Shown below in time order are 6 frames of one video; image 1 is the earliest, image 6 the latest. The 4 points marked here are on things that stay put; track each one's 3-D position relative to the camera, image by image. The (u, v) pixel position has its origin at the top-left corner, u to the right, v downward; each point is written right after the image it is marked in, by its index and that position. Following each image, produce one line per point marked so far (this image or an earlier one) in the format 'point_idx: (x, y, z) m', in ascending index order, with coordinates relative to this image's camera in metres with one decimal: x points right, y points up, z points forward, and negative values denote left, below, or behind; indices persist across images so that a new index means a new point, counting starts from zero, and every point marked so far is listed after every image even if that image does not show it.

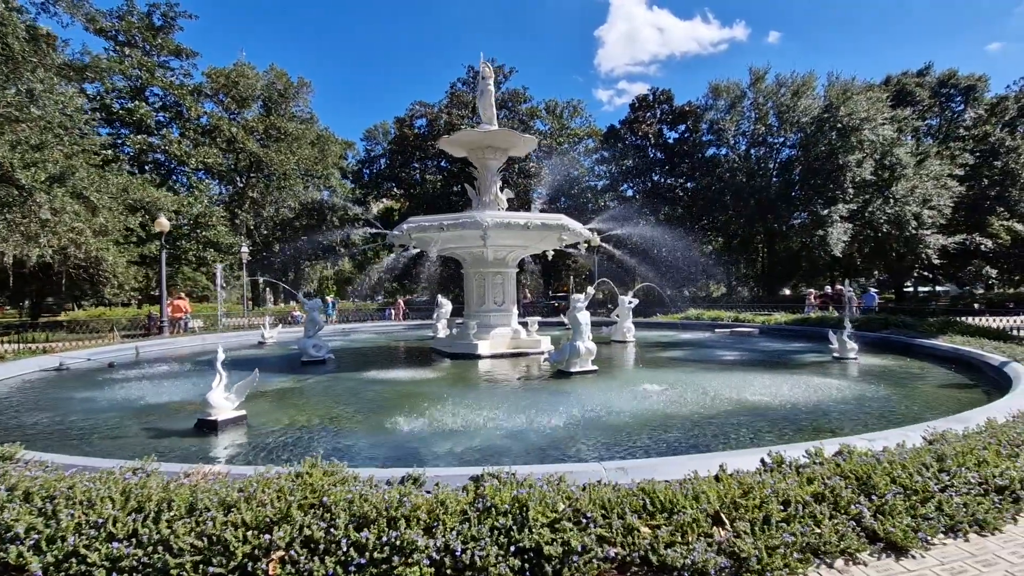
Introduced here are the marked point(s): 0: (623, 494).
0: (+0.6, -1.2, +3.2) m
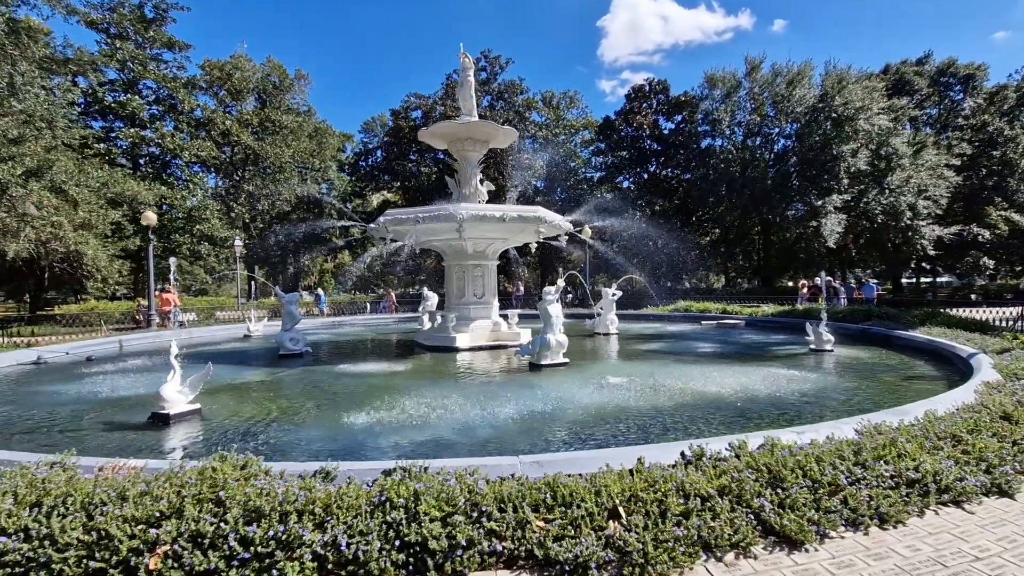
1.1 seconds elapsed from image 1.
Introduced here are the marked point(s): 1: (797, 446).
0: (+0.1, -1.1, +3.2) m
1: (+2.0, -1.1, +3.9) m
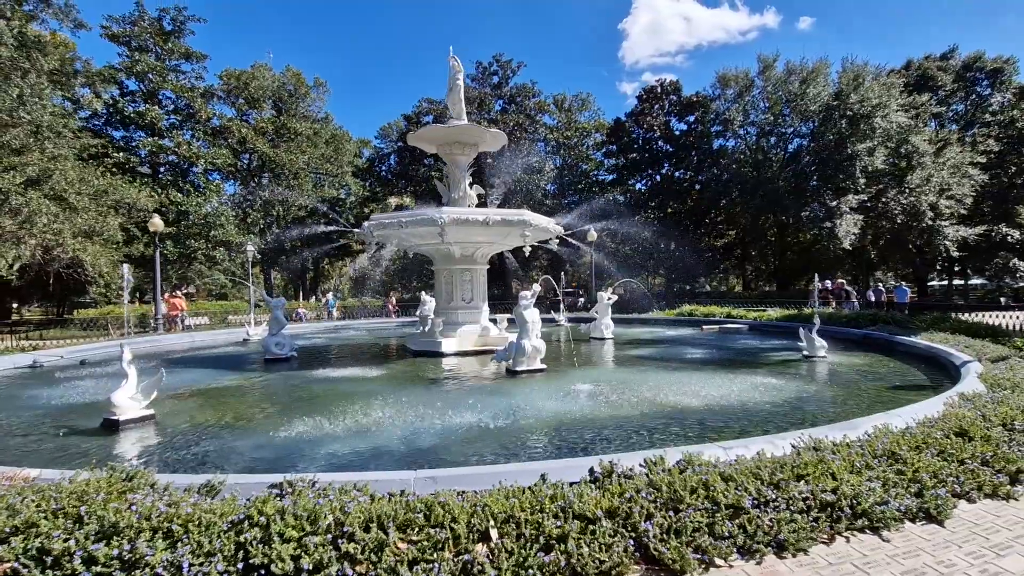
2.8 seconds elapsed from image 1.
0: (-0.6, -1.2, +3.0) m
1: (+1.3, -1.1, +3.6) m
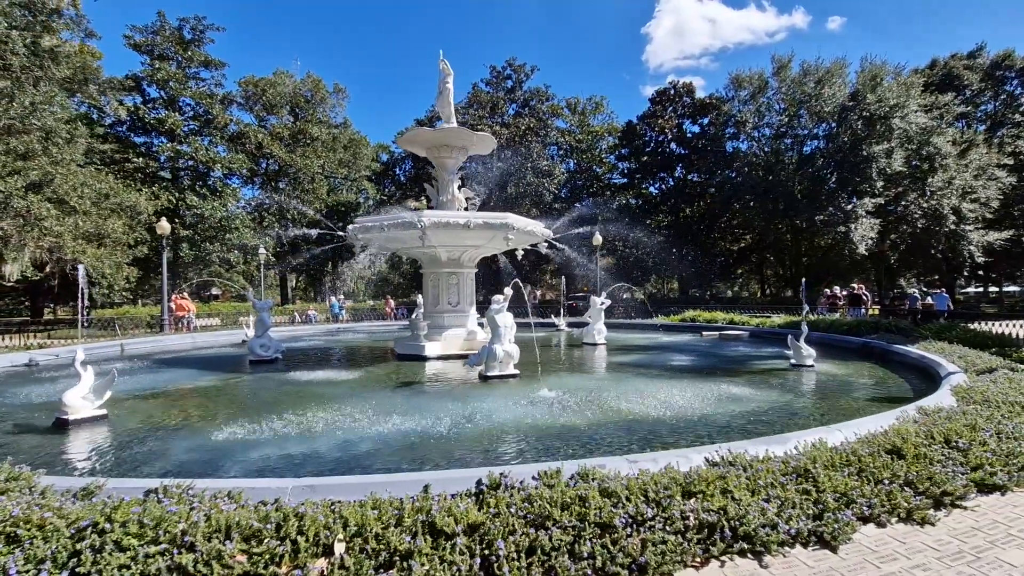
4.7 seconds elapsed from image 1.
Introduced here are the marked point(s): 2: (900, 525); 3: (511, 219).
0: (-1.4, -1.2, +2.9) m
1: (+0.6, -1.2, +3.4) m
2: (+2.3, -1.4, +3.3) m
3: (0.0, +1.4, +10.9) m
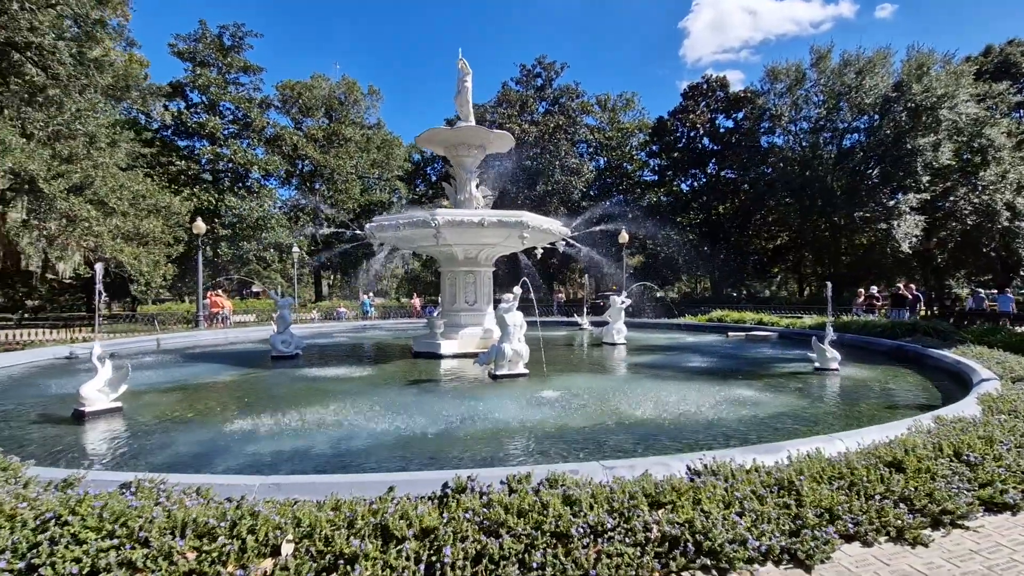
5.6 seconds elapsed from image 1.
0: (-1.6, -1.2, +3.0) m
1: (+0.4, -1.2, +3.3) m
2: (+2.1, -1.4, +3.1) m
3: (+0.3, +1.4, +10.8) m
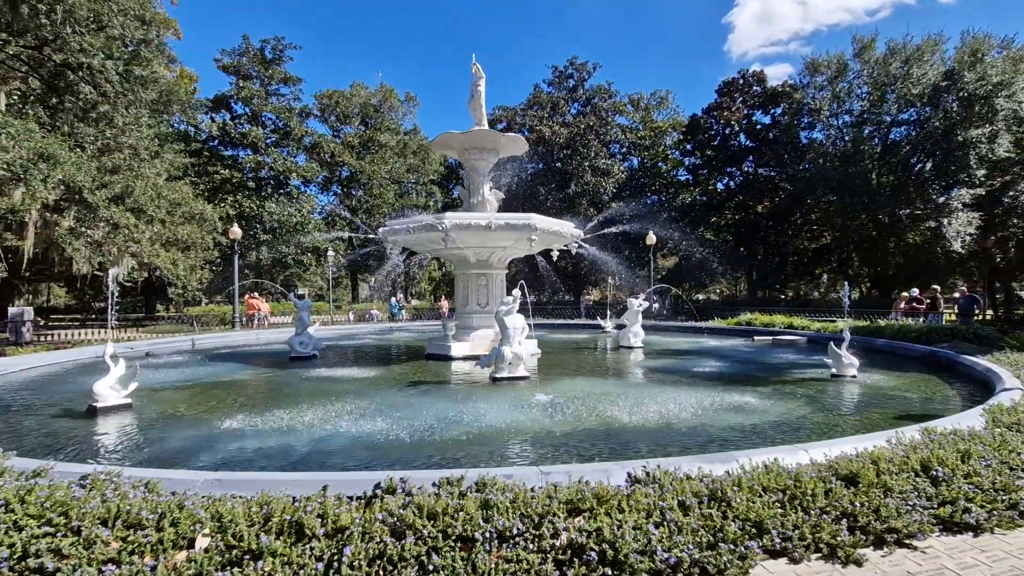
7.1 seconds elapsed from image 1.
0: (-2.1, -1.2, +3.1) m
1: (0.0, -1.2, +3.3) m
2: (+1.6, -1.4, +2.9) m
3: (+0.4, +1.3, +10.8) m
